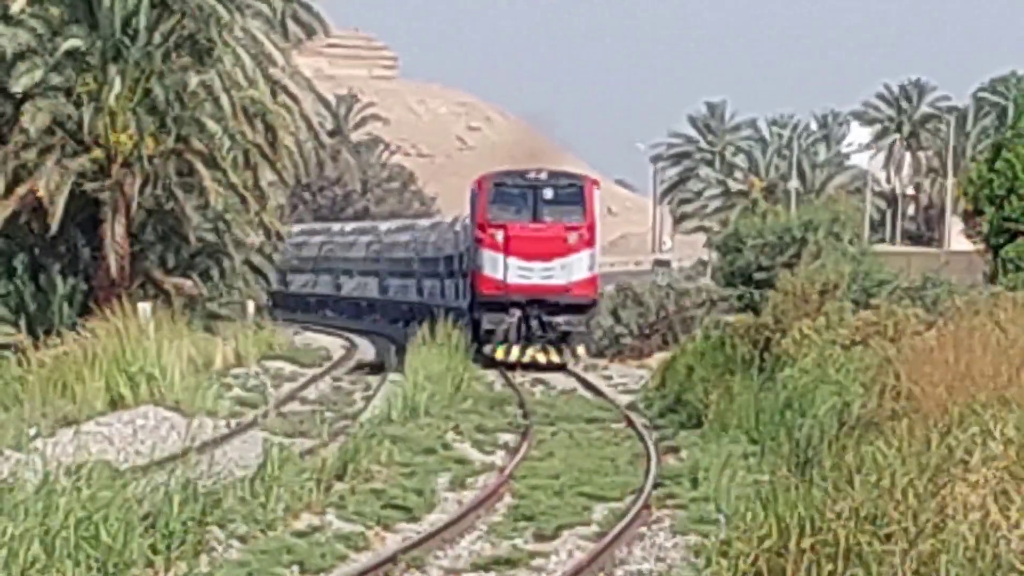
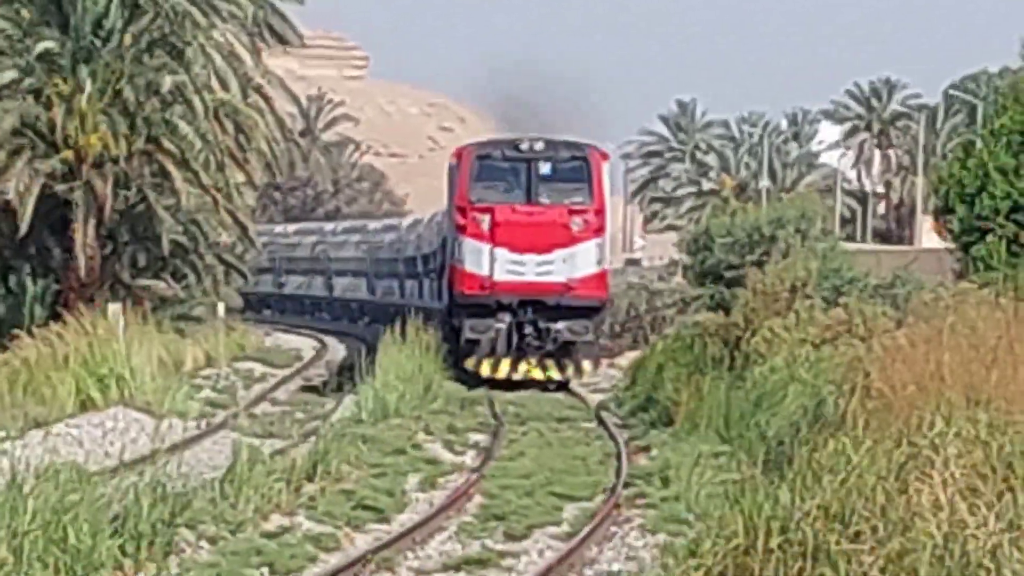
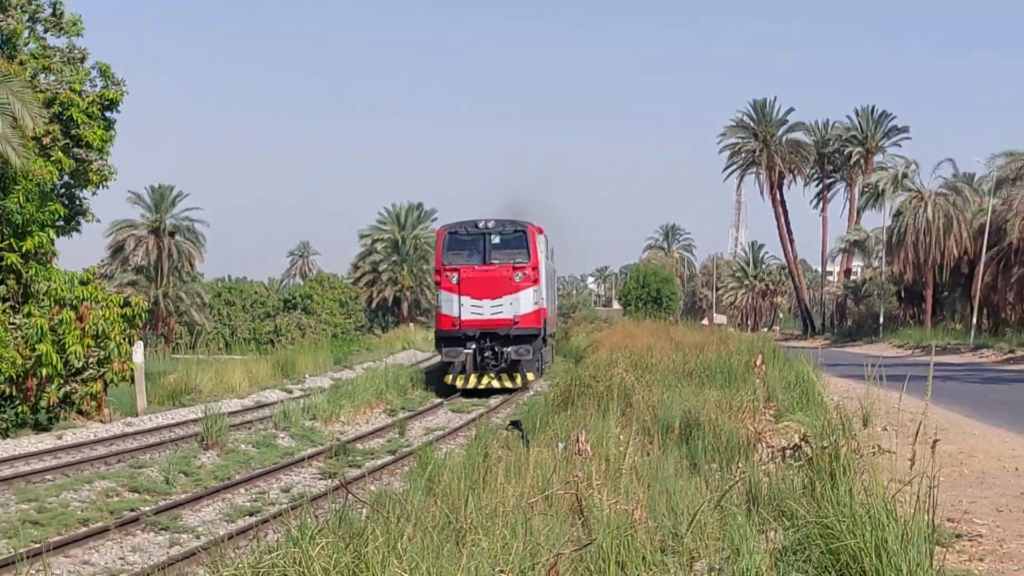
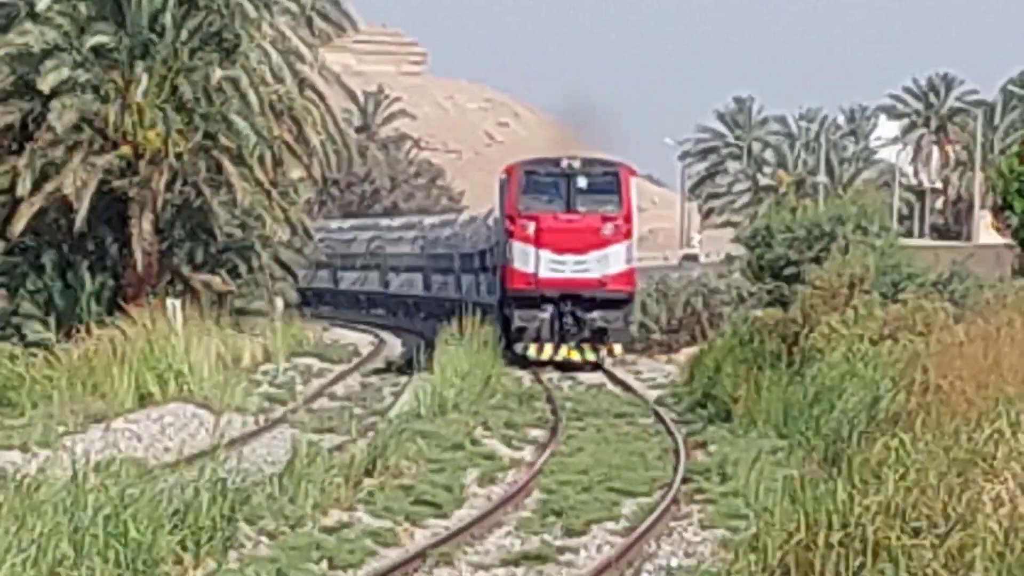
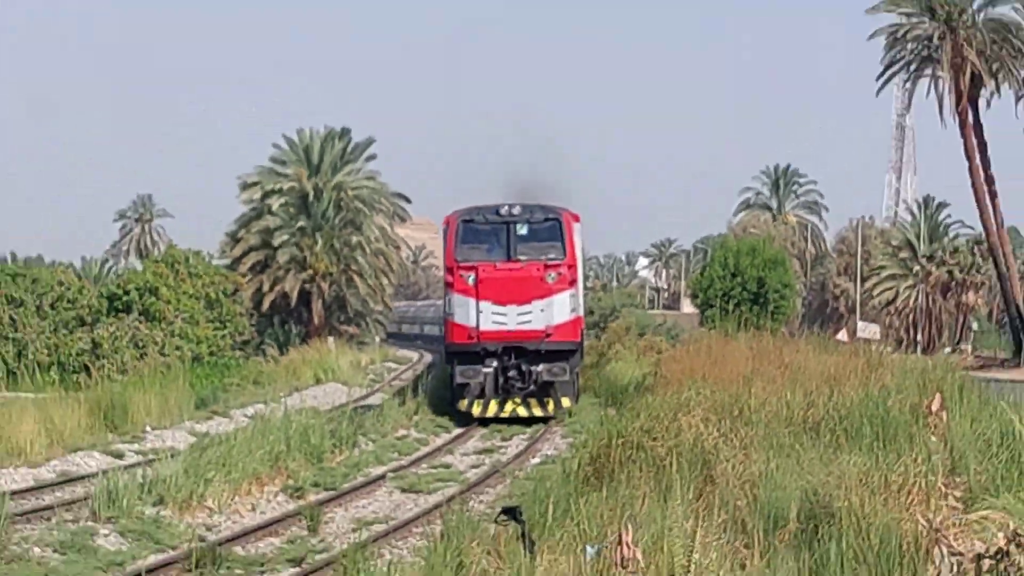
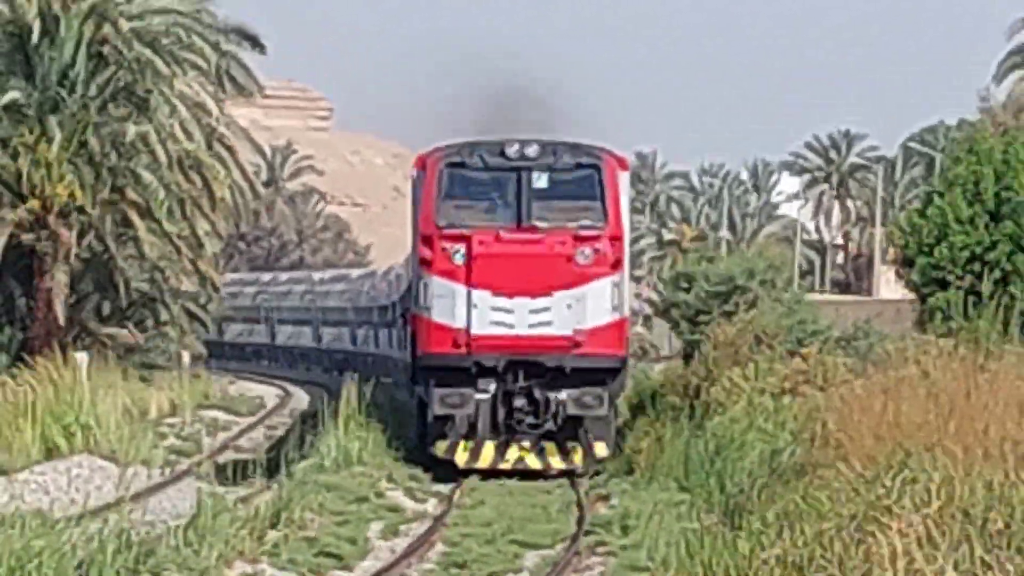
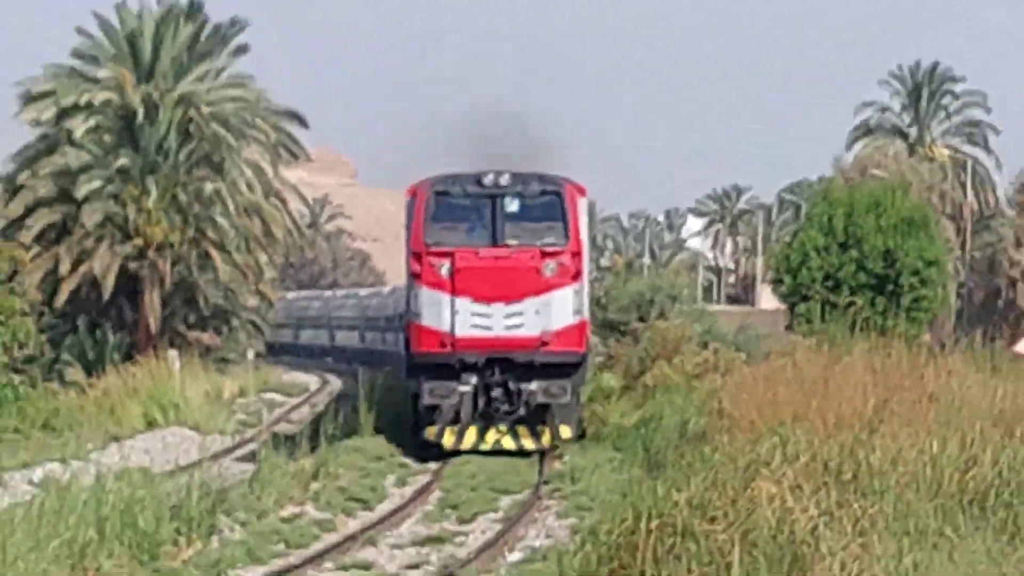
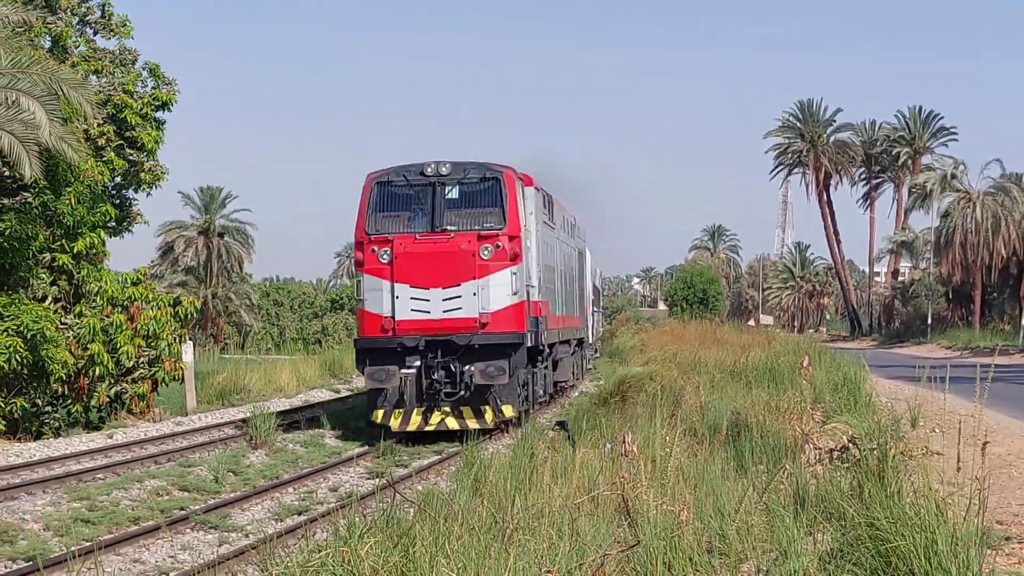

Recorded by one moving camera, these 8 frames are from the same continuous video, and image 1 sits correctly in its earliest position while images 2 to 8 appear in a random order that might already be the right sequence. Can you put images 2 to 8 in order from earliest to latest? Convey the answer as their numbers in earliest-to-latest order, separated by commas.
4, 2, 6, 7, 5, 3, 8
